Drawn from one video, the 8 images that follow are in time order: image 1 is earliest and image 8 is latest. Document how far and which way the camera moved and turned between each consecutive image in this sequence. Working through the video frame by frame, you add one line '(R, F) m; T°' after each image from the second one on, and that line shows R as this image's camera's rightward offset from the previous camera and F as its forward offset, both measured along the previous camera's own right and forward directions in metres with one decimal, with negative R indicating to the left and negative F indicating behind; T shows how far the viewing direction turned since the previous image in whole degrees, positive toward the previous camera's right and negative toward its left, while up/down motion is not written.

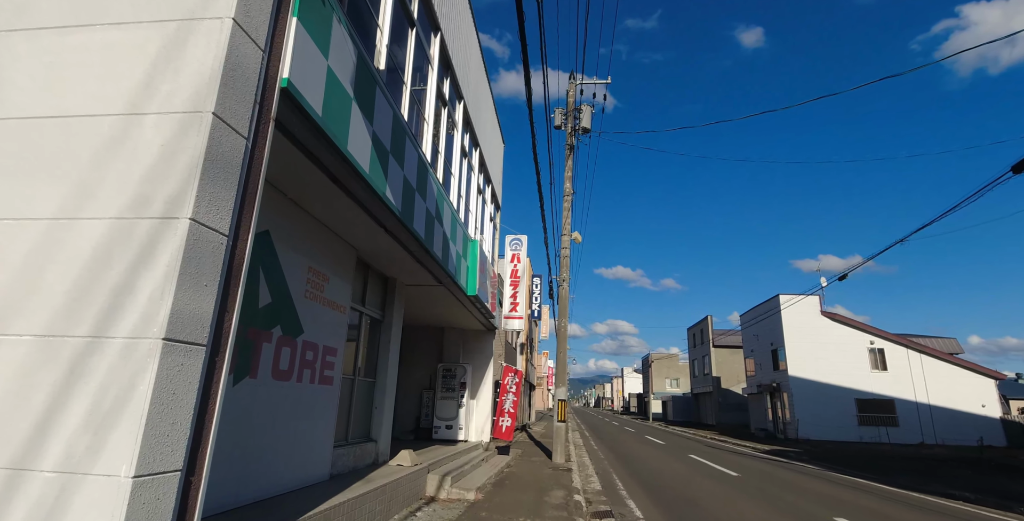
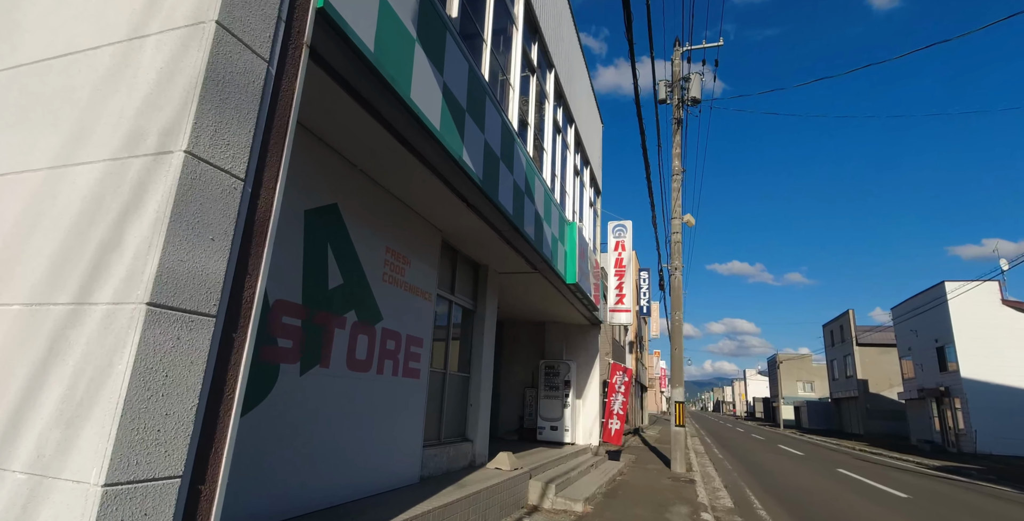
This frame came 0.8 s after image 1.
(0.0, +0.9) m; -11°
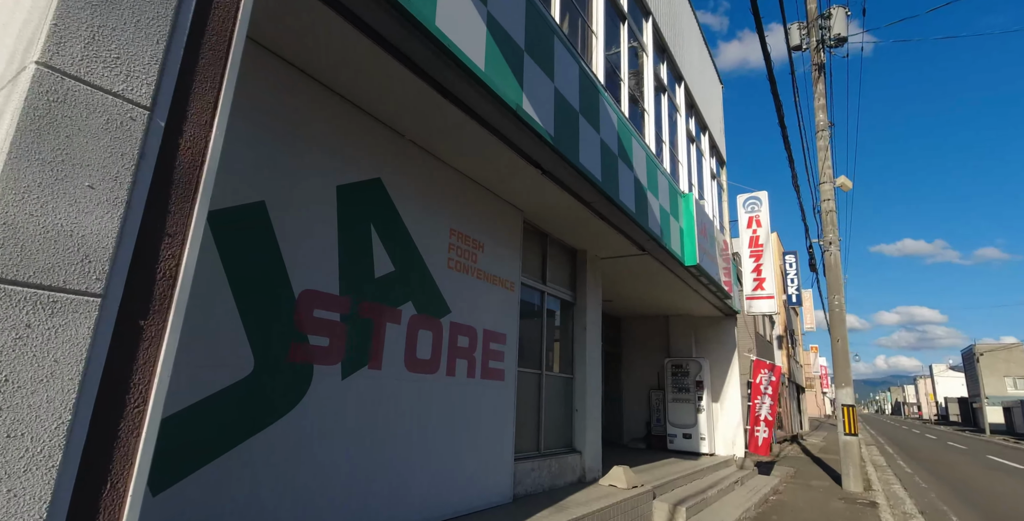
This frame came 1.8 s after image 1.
(+0.3, +1.0) m; -14°
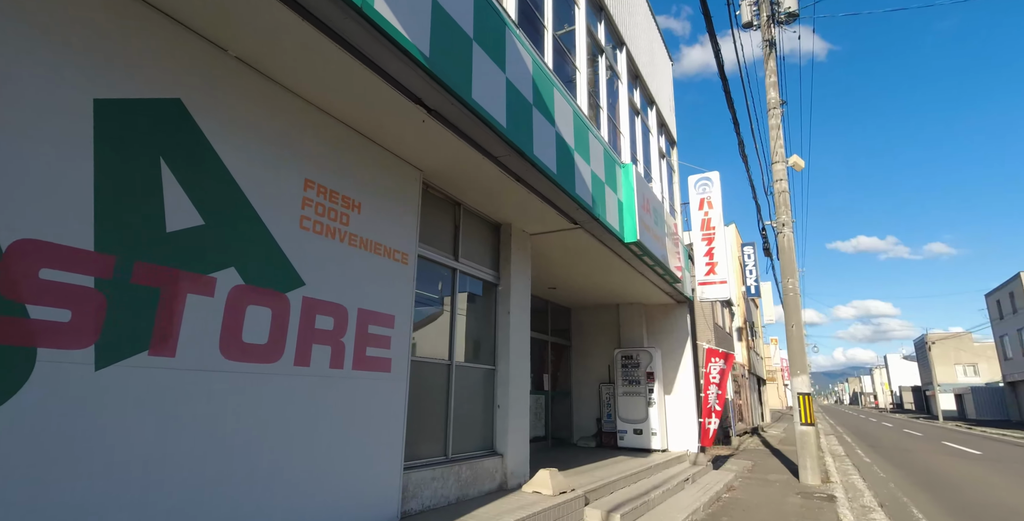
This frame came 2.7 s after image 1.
(+0.7, +0.9) m; +3°
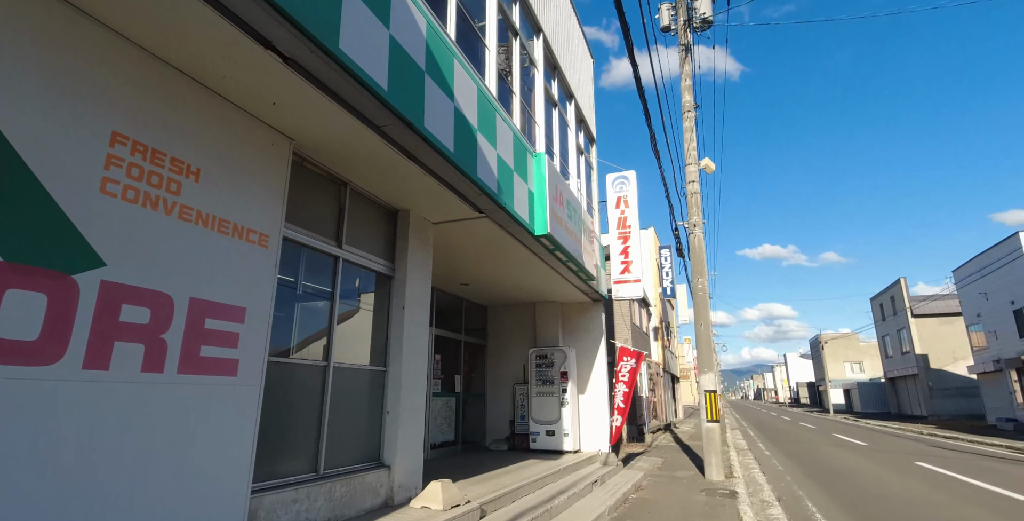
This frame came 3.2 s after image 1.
(+0.3, +0.5) m; +8°
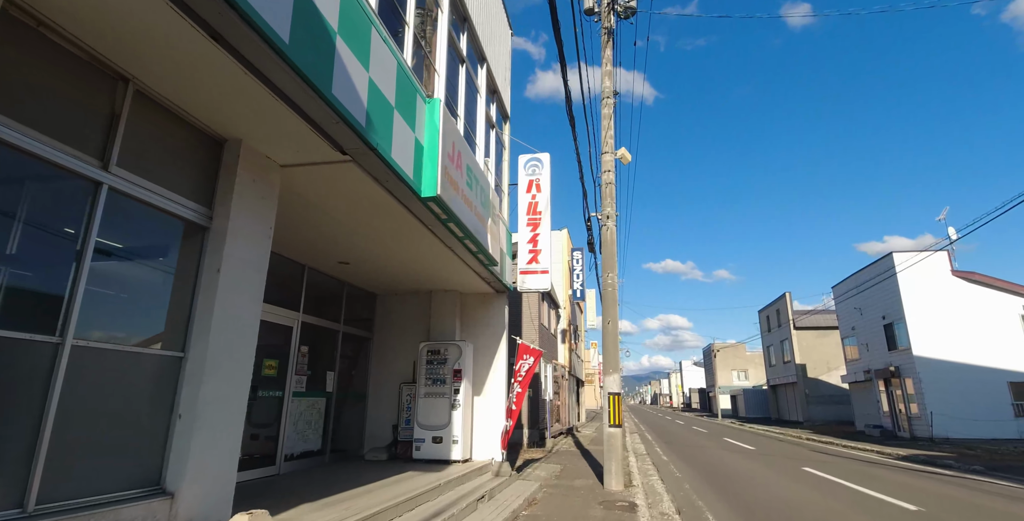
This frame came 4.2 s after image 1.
(+0.4, +1.2) m; +9°
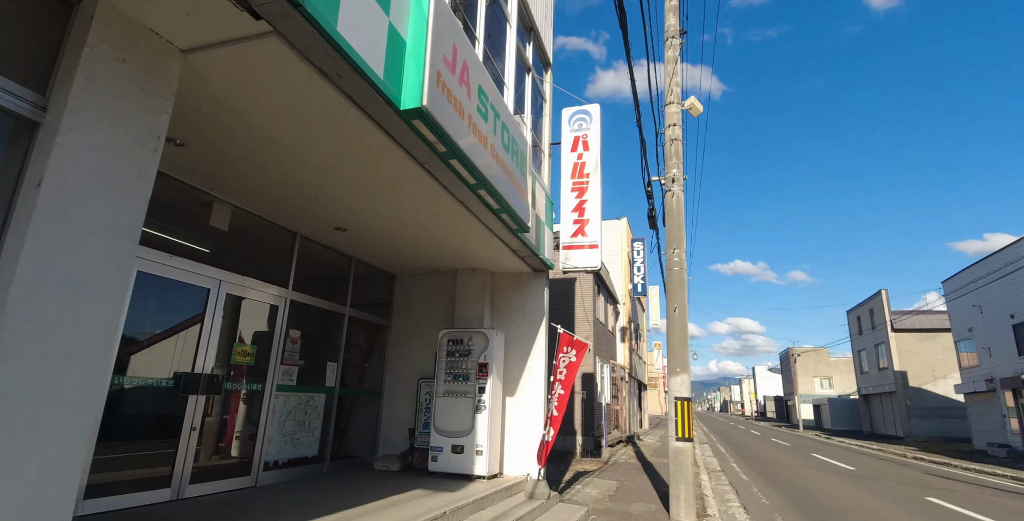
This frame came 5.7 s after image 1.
(+0.3, +1.8) m; -7°
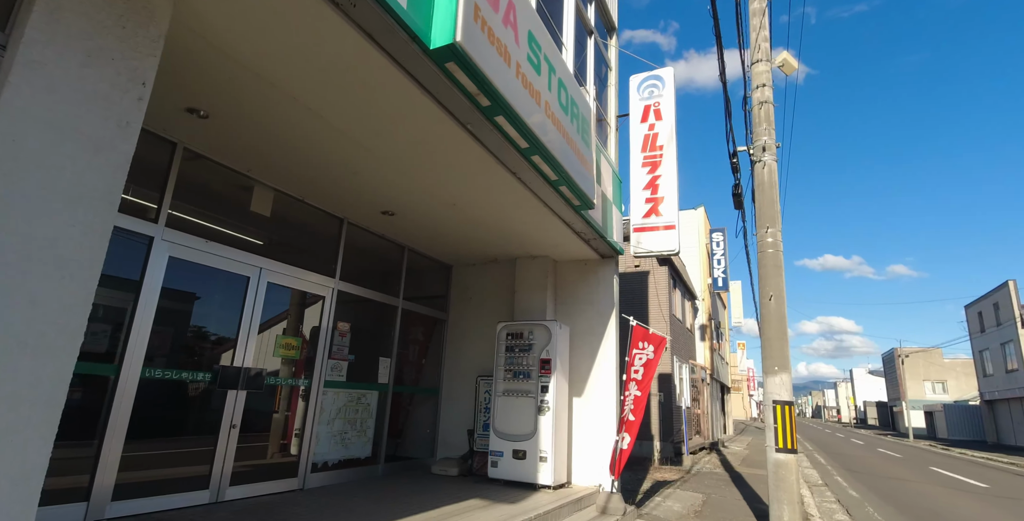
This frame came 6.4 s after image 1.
(+0.1, +0.7) m; -8°
